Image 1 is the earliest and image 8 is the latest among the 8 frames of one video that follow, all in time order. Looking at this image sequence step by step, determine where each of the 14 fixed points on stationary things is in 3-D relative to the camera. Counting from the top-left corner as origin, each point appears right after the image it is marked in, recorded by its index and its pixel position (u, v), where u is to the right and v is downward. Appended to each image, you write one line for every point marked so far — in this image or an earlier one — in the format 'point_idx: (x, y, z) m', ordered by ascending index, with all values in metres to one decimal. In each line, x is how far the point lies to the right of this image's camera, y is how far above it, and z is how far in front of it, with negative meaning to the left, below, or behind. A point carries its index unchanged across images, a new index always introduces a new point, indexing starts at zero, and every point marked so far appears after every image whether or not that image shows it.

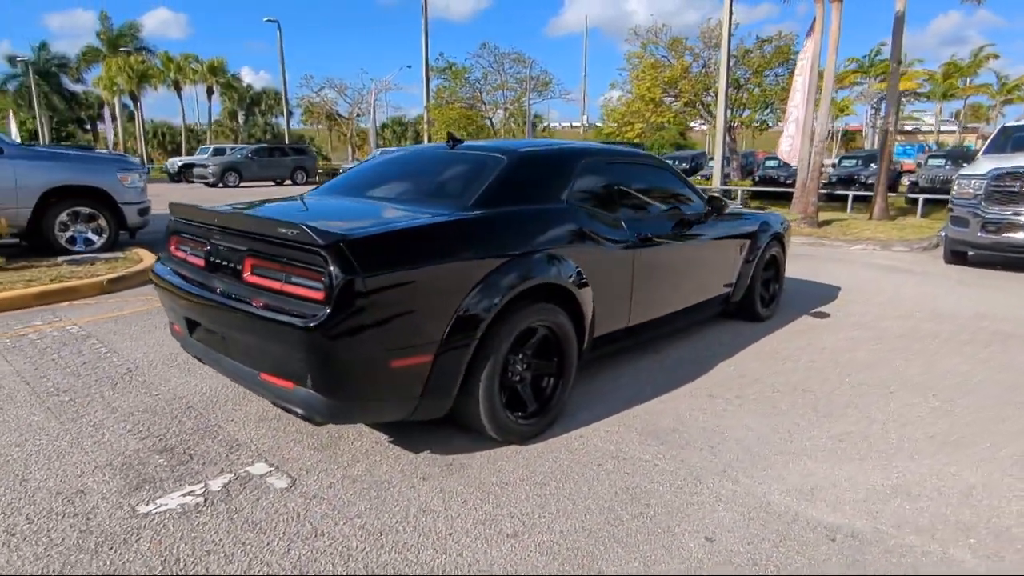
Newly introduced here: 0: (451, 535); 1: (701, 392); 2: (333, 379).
0: (-0.2, -1.0, +2.4) m
1: (+1.2, -0.6, +3.8) m
2: (-0.7, -0.4, +2.5) m
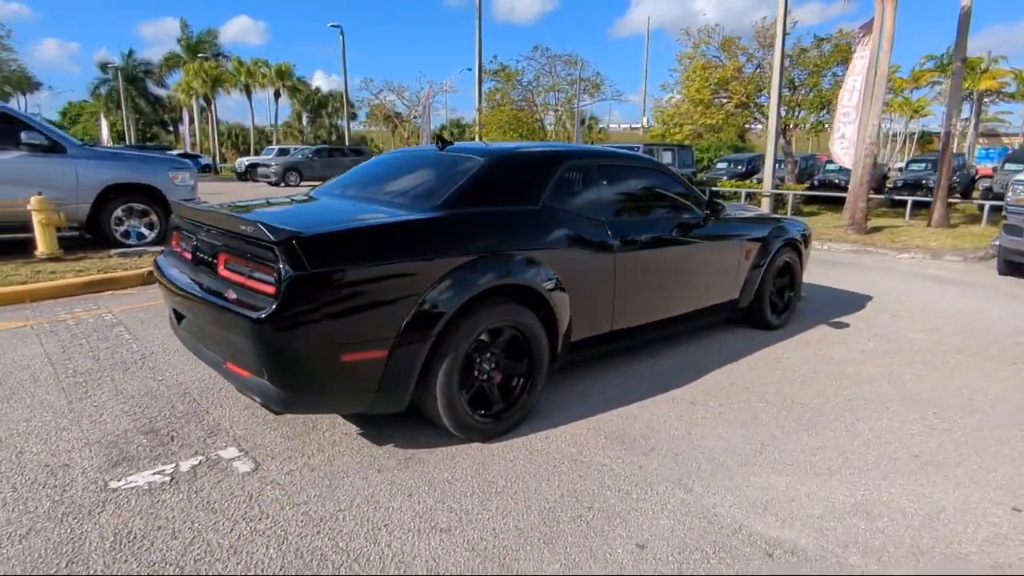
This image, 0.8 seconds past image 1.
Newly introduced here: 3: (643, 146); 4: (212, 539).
0: (-0.5, -1.0, +2.4) m
1: (+1.1, -0.7, +3.7) m
2: (-1.0, -0.3, +2.6) m
3: (+3.3, +3.5, +15.2) m
4: (-1.2, -1.0, +2.4) m
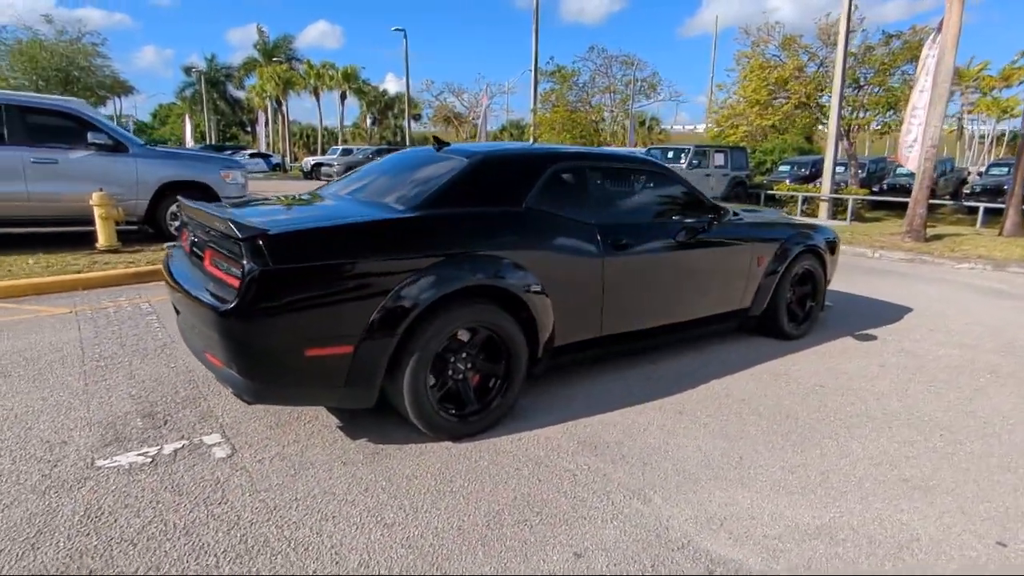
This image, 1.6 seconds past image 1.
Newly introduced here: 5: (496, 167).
0: (-0.7, -0.9, +2.5) m
1: (+1.0, -0.7, +3.6) m
2: (-1.2, -0.3, +2.7) m
3: (+4.4, +3.4, +14.9) m
4: (-1.4, -0.9, +2.5) m
5: (-0.1, +0.7, +3.5) m
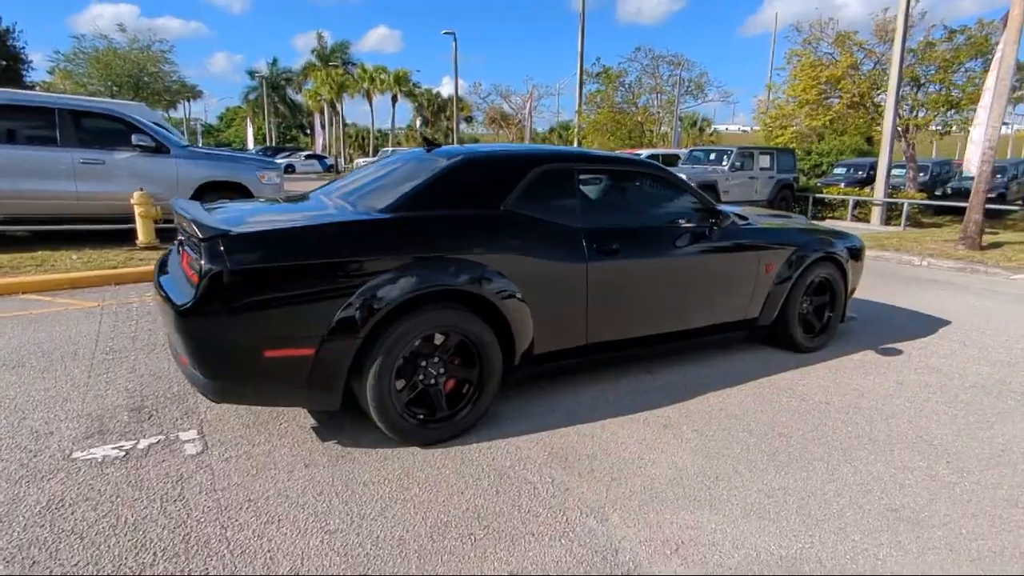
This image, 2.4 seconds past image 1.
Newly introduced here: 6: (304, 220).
0: (-1.0, -0.9, +2.5) m
1: (+0.8, -0.8, +3.5) m
2: (-1.4, -0.3, +2.8) m
3: (+5.3, +3.2, +14.4) m
4: (-1.6, -0.9, +2.5) m
5: (-0.2, +0.7, +3.5) m
6: (-1.0, +0.3, +3.0) m
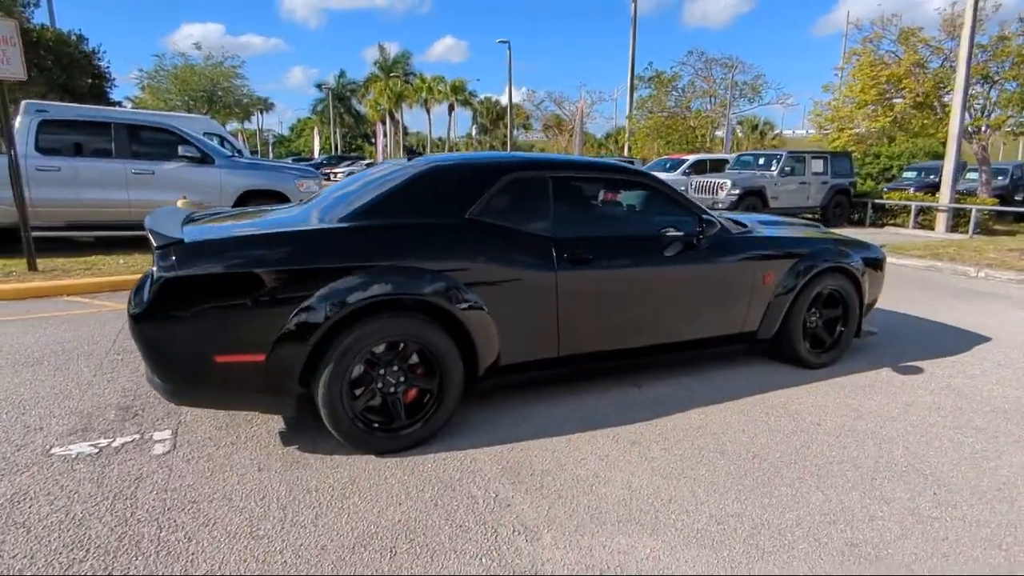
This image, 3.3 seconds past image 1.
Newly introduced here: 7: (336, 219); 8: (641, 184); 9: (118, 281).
0: (-1.2, -1.0, +2.5) m
1: (+0.6, -0.8, +3.3) m
2: (-1.6, -0.4, +2.8) m
3: (+6.2, +3.0, +13.8) m
4: (-1.9, -1.0, +2.6) m
5: (-0.4, +0.6, +3.4) m
6: (-1.3, +0.3, +3.1) m
7: (-0.9, +0.4, +3.2) m
8: (+0.8, +0.7, +3.9) m
9: (-4.6, +0.1, +7.2) m
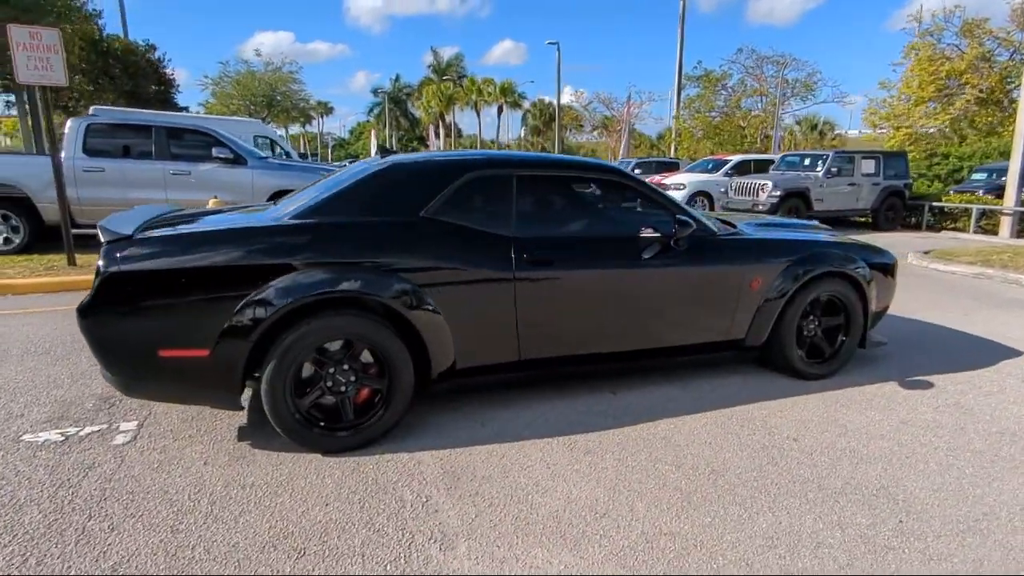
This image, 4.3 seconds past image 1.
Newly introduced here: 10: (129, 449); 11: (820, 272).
0: (-1.6, -1.0, +2.6) m
1: (+0.4, -0.8, +3.2) m
2: (-1.9, -0.3, +2.9) m
3: (+6.9, +2.9, +13.1) m
4: (-2.2, -0.9, +2.7) m
5: (-0.6, +0.6, +3.4) m
6: (-1.5, +0.3, +3.1) m
7: (-1.2, +0.4, +3.2) m
8: (+0.6, +0.6, +3.8) m
9: (-4.5, +0.1, +7.5) m
10: (-2.0, -0.8, +3.2) m
11: (+2.0, +0.1, +4.0) m
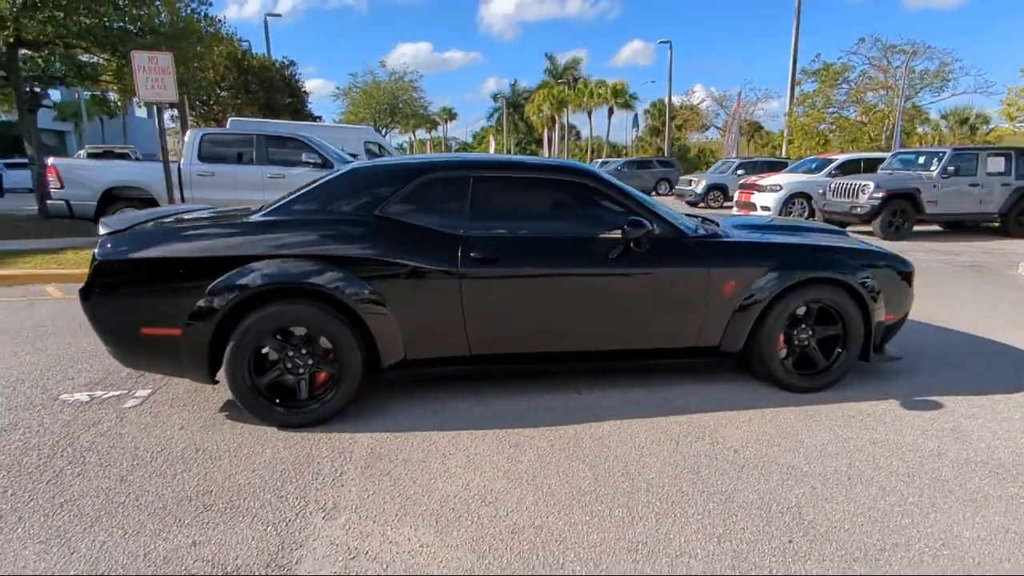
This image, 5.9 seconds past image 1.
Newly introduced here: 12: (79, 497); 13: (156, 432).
0: (-2.0, -0.9, +3.0) m
1: (0.0, -0.8, +3.3) m
2: (-2.2, -0.2, +3.4) m
3: (+8.5, +2.6, +11.7) m
4: (-2.6, -0.8, +3.3) m
5: (-0.9, +0.7, +3.6) m
6: (-1.8, +0.4, +3.6) m
7: (-1.4, +0.4, +3.6) m
8: (+0.4, +0.6, +3.8) m
9: (-3.9, +0.3, +8.4) m
10: (-2.3, -0.8, +3.7) m
11: (+1.8, +0.1, +3.8) m
12: (-1.9, -0.9, +2.8) m
13: (-2.0, -0.8, +3.4) m
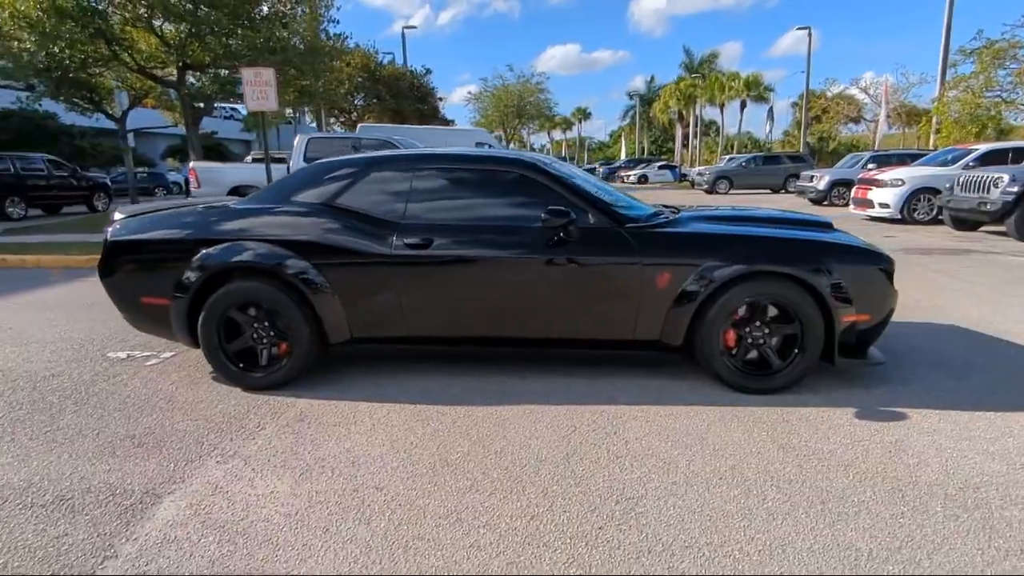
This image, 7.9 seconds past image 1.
0: (-2.5, -0.7, +3.7) m
1: (-0.5, -0.7, +3.5) m
2: (-2.6, -0.1, +4.1) m
3: (+9.8, +2.4, +9.7) m
4: (-3.0, -0.7, +4.1) m
5: (-1.2, +0.8, +4.0) m
6: (-2.1, +0.5, +4.2) m
7: (-1.8, +0.6, +4.1) m
8: (+0.1, +0.7, +3.9) m
9: (-3.0, +0.4, +9.3) m
10: (-2.6, -0.6, +4.4) m
11: (+1.4, +0.1, +3.5) m
12: (-2.5, -0.8, +3.4) m
13: (-2.4, -0.7, +4.0) m
